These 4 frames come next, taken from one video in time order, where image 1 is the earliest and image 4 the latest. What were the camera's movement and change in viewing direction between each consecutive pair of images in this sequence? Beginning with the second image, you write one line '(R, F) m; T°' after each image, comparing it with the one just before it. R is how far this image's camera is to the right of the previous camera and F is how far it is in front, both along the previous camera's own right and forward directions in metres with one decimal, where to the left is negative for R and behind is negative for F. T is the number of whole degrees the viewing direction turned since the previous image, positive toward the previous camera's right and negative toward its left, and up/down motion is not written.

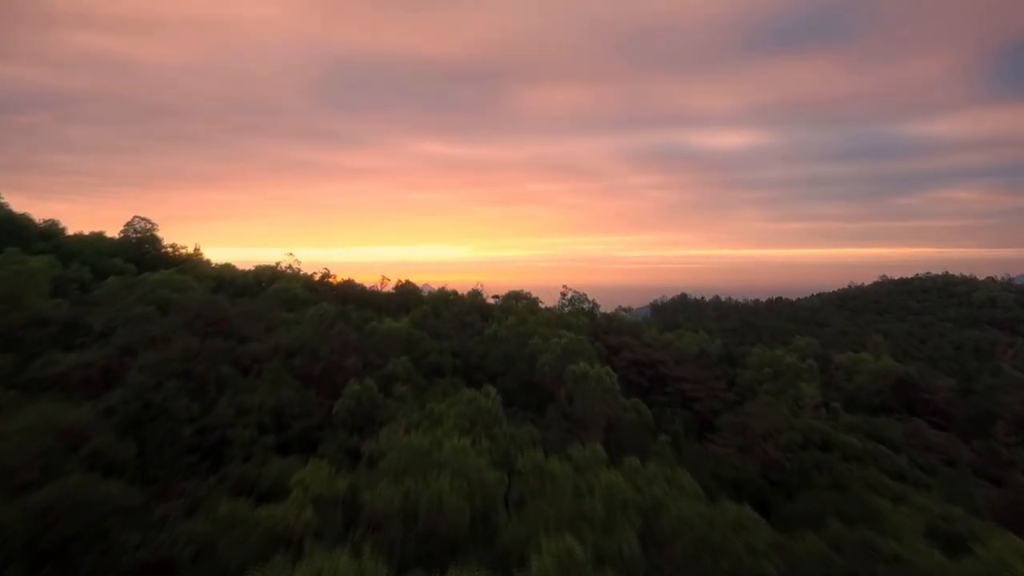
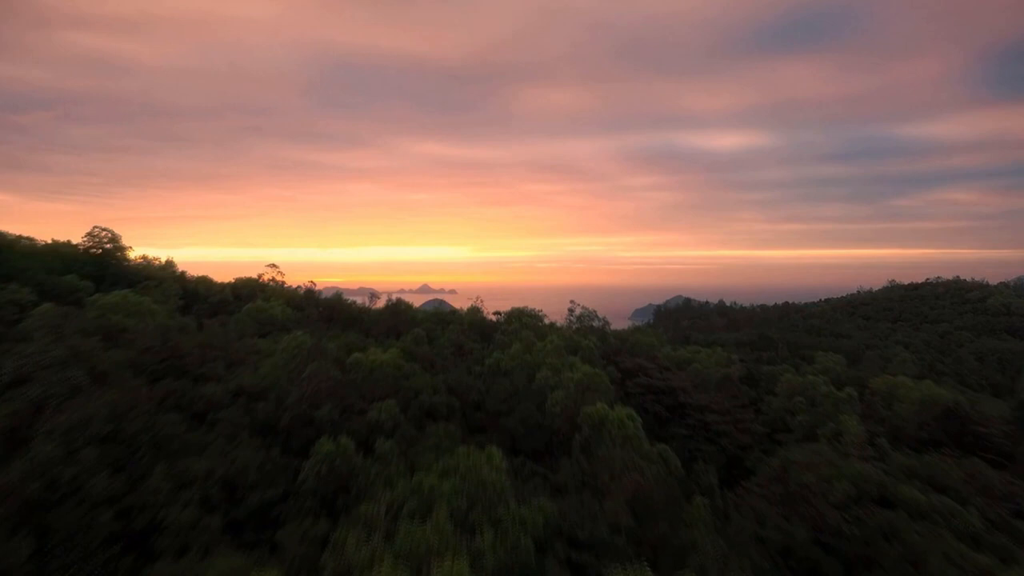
(-0.1, +1.4) m; 0°
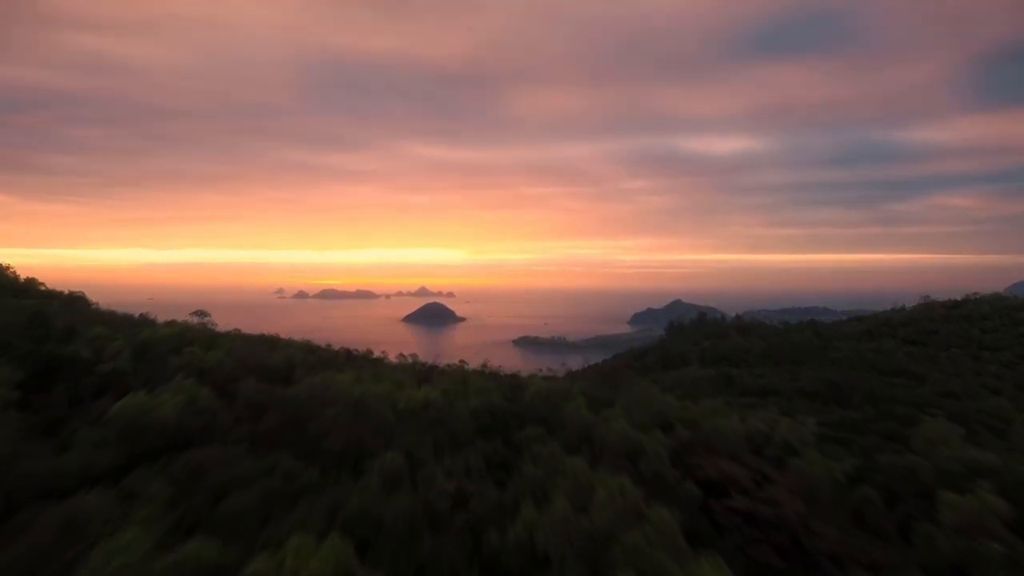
(-0.6, +4.3) m; 0°
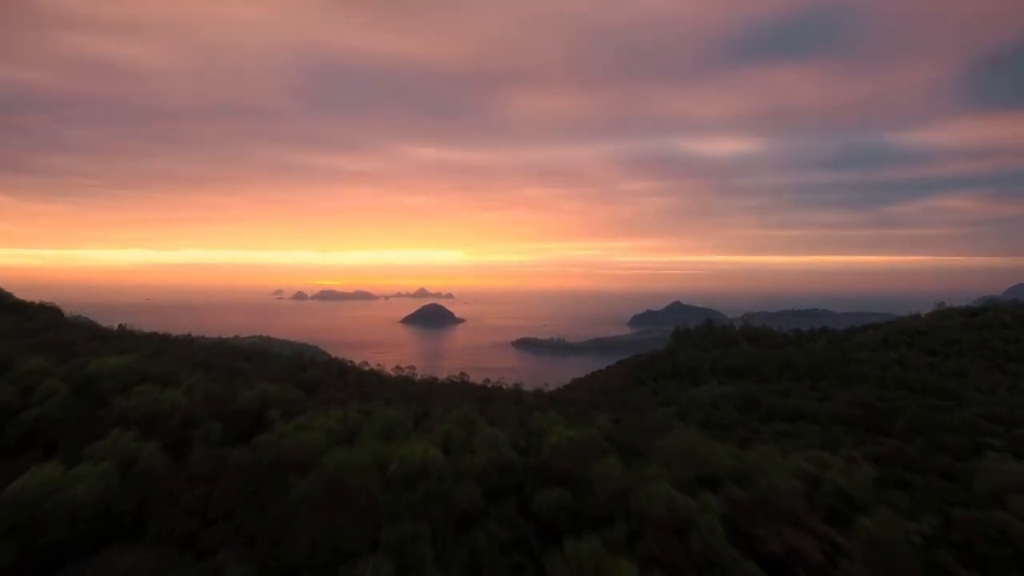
(-0.3, +1.7) m; 0°
